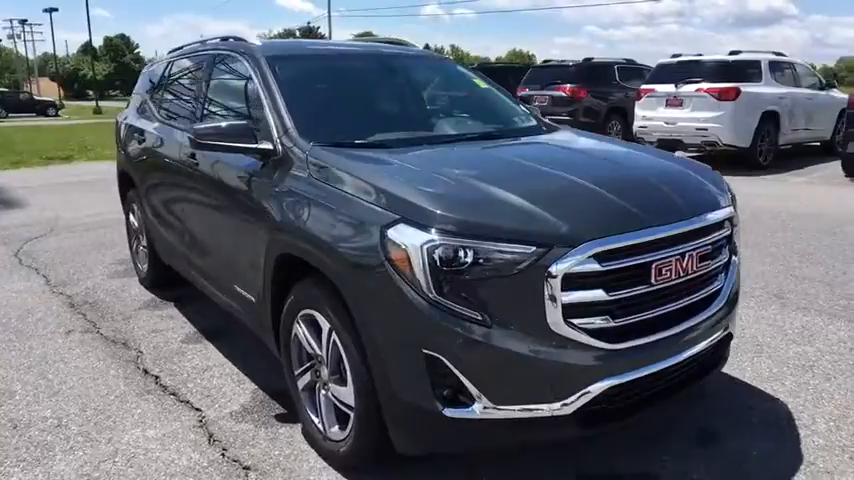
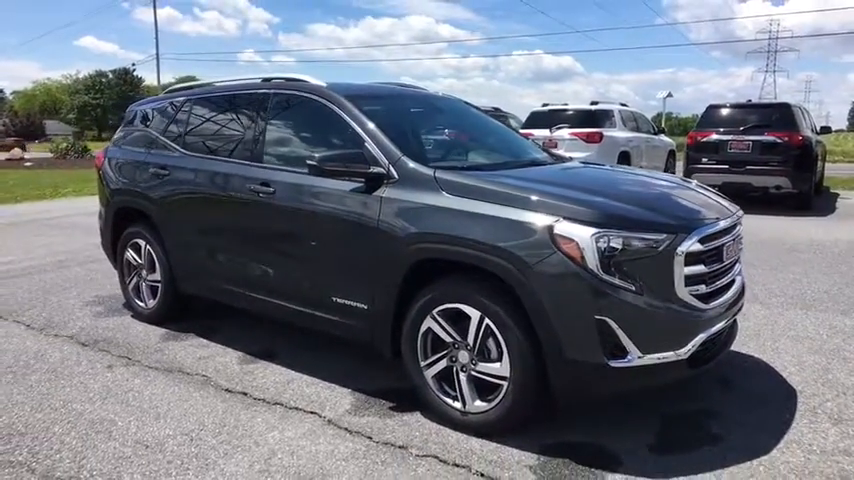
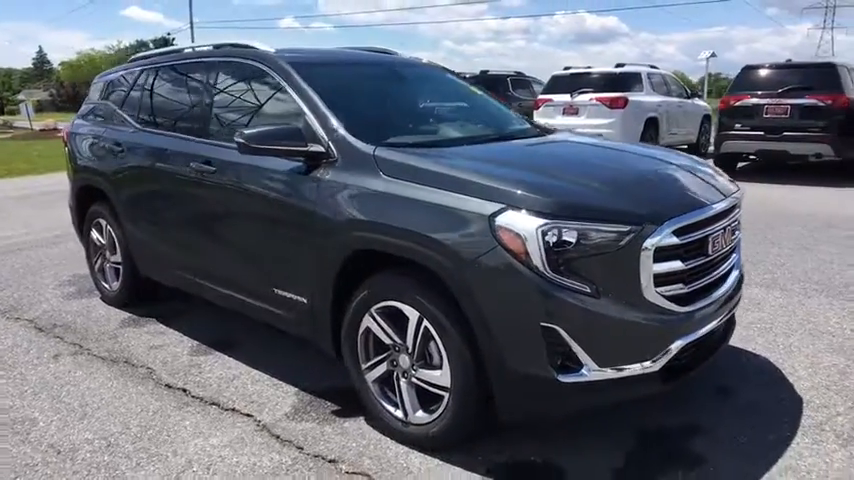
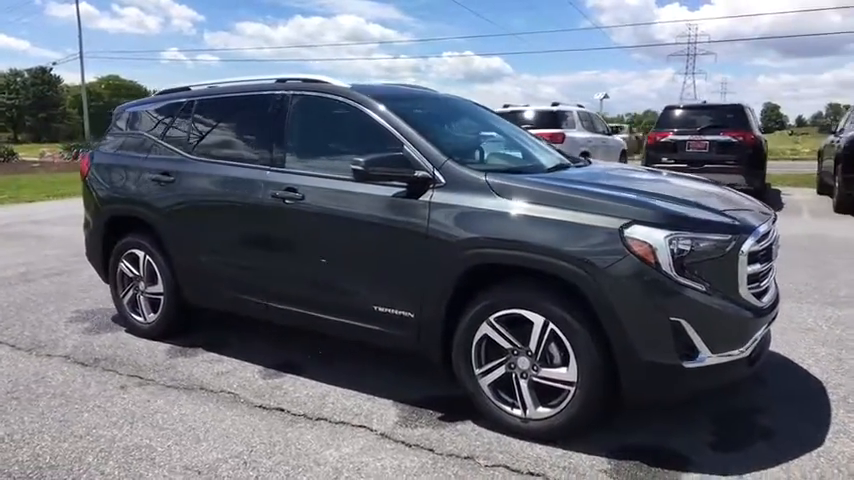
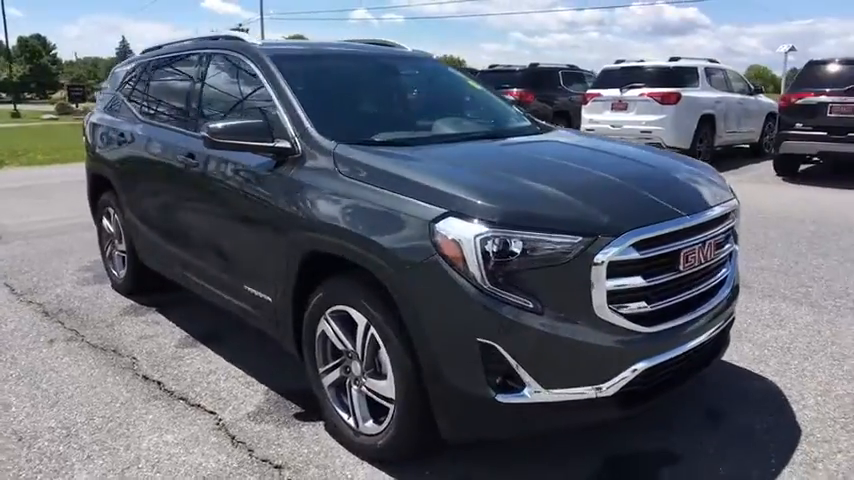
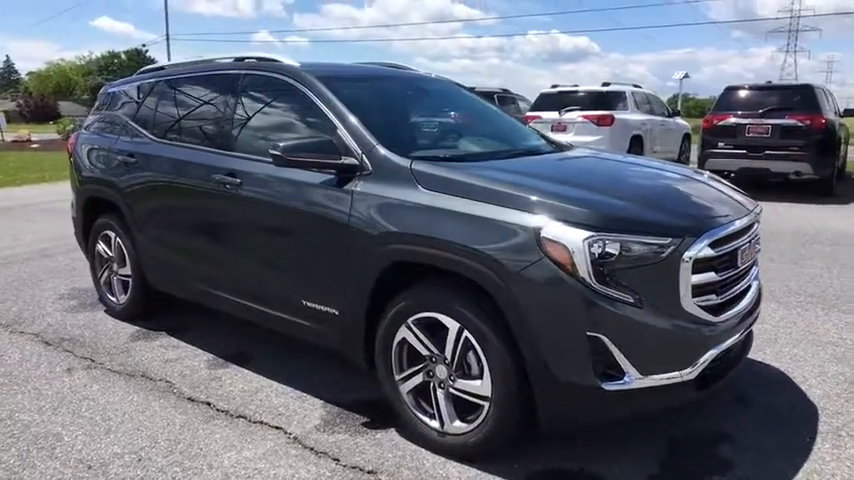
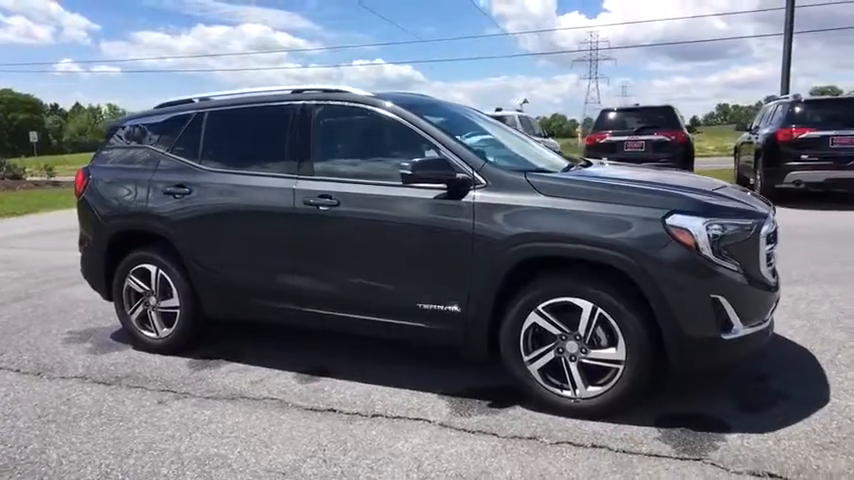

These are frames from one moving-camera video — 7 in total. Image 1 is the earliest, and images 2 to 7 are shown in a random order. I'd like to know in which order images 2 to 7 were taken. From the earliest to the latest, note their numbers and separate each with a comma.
5, 3, 6, 2, 4, 7
